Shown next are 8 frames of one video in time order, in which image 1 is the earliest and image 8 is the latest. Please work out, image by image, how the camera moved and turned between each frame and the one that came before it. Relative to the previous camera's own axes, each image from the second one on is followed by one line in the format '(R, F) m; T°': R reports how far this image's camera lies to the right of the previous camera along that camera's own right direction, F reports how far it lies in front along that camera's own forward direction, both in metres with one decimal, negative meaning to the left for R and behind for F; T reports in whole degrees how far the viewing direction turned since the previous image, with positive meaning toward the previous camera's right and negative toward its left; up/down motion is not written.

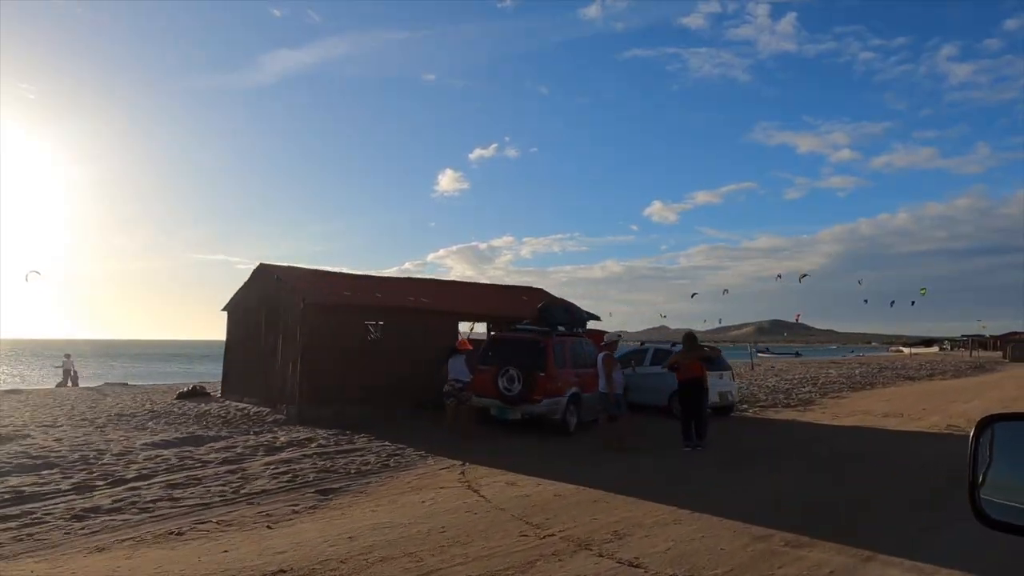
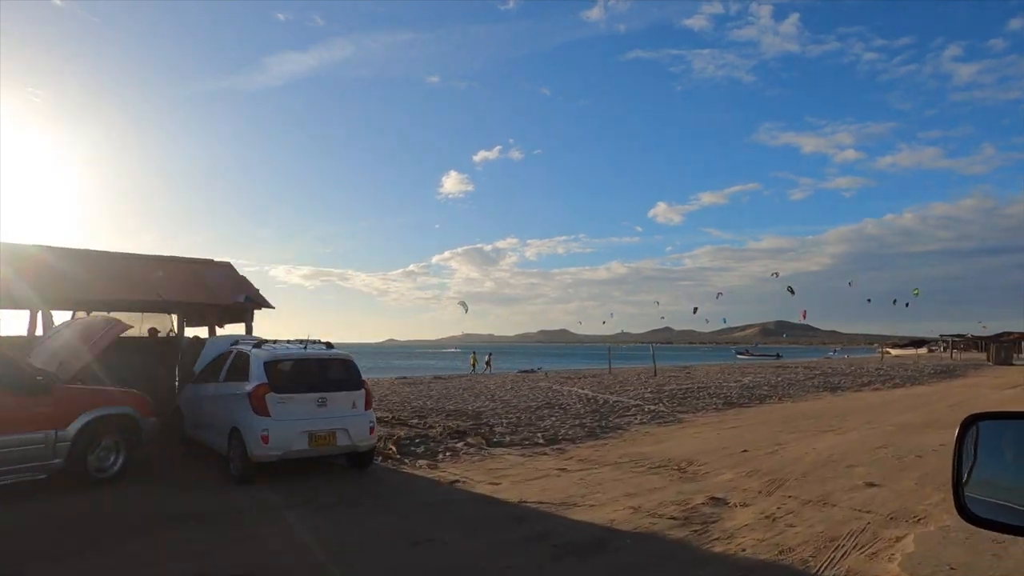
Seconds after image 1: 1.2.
(+6.9, +7.6) m; 0°
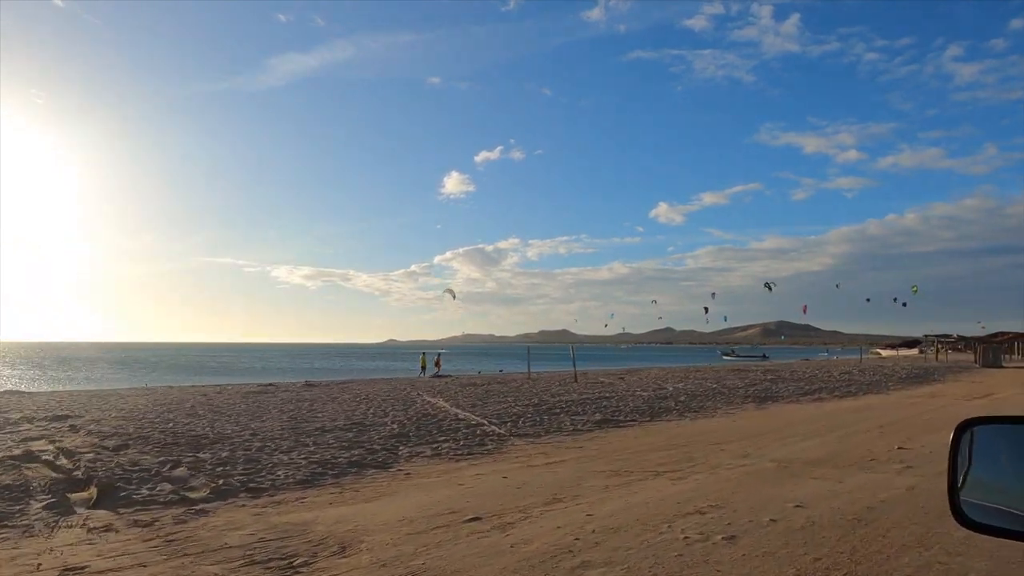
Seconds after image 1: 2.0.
(+3.9, +4.4) m; 0°
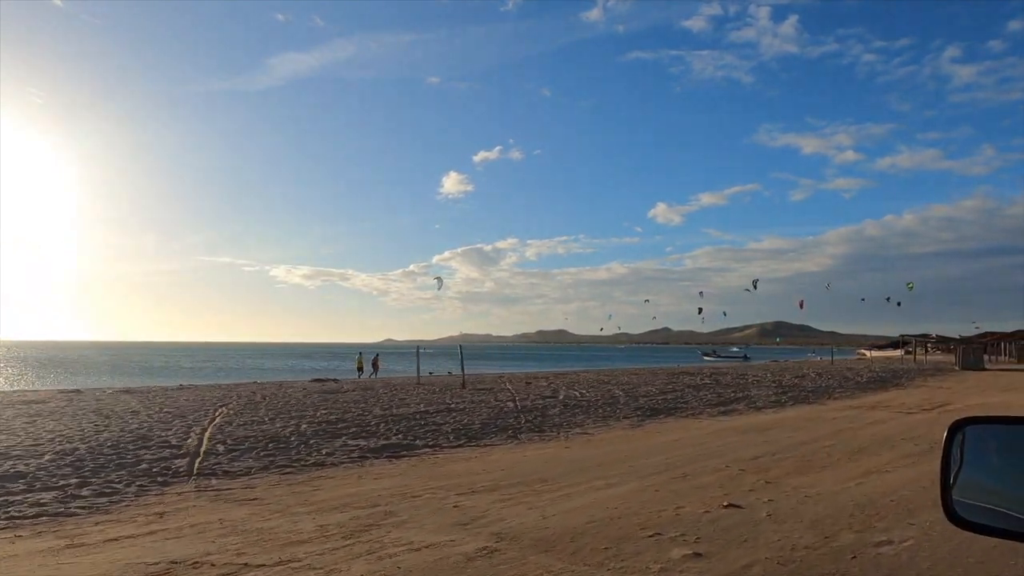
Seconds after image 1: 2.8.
(+3.9, +4.4) m; 0°
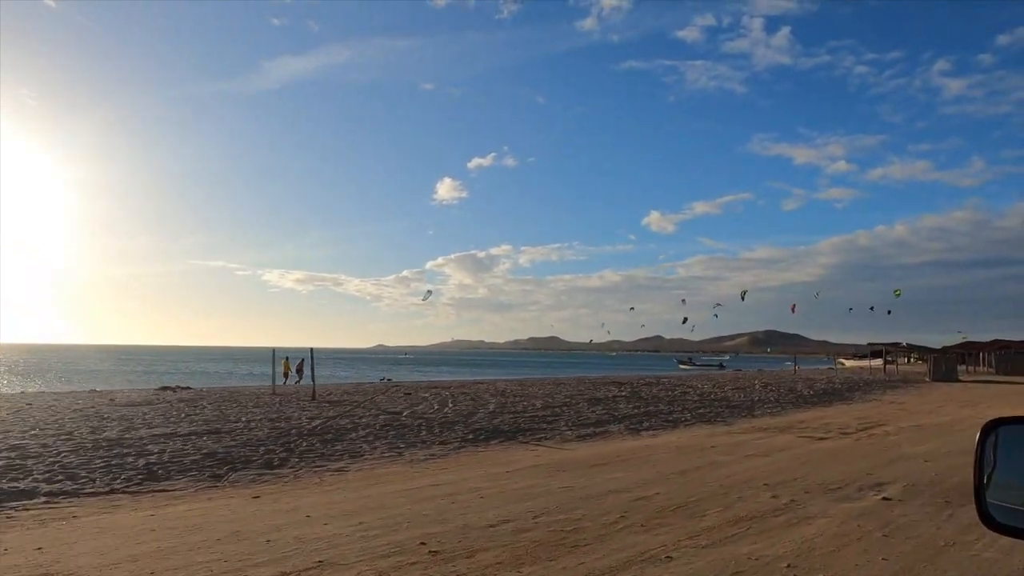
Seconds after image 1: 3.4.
(+3.5, +3.9) m; +1°
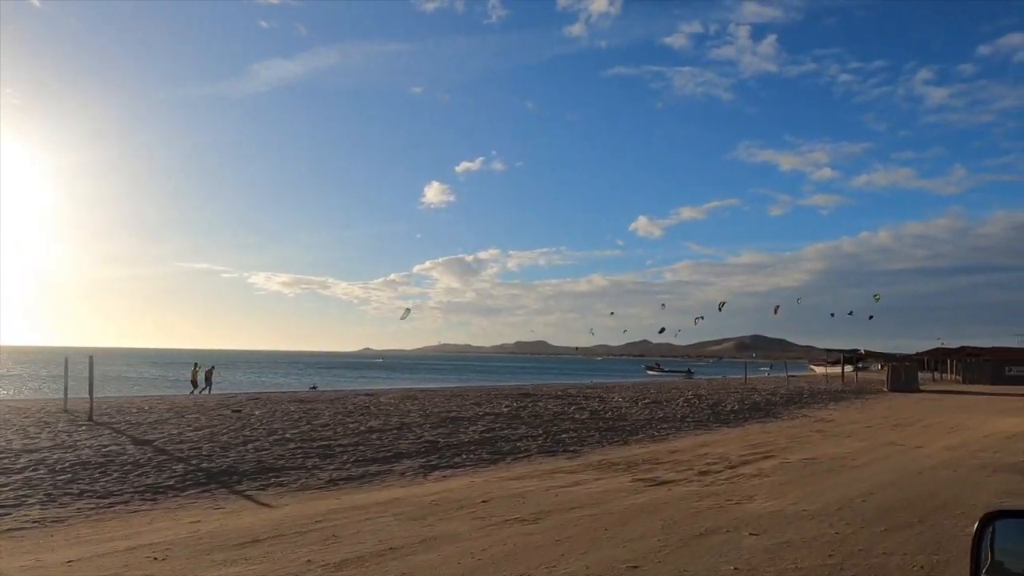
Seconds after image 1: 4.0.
(+3.5, +3.6) m; +1°
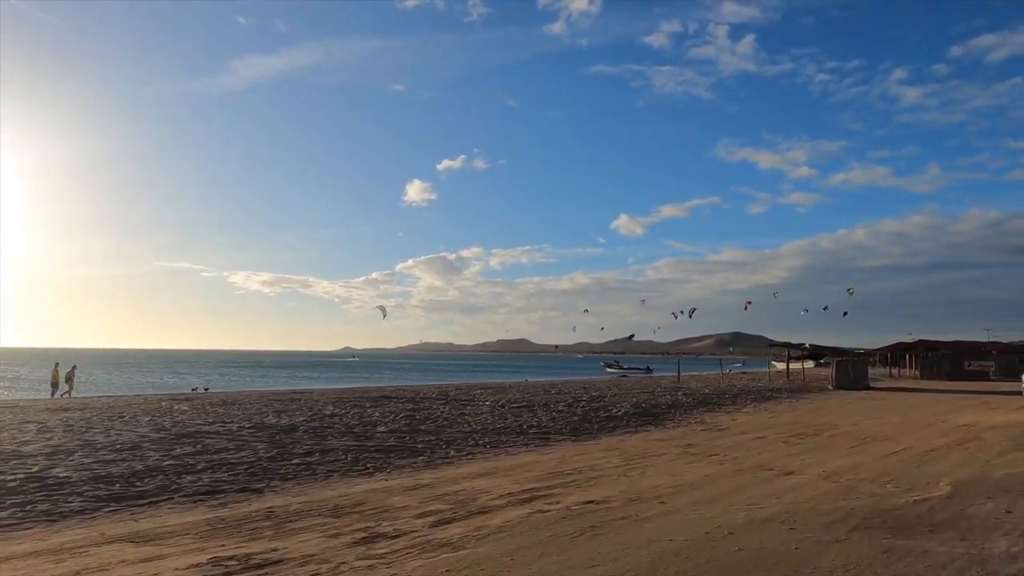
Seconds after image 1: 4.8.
(+4.1, +4.7) m; +1°
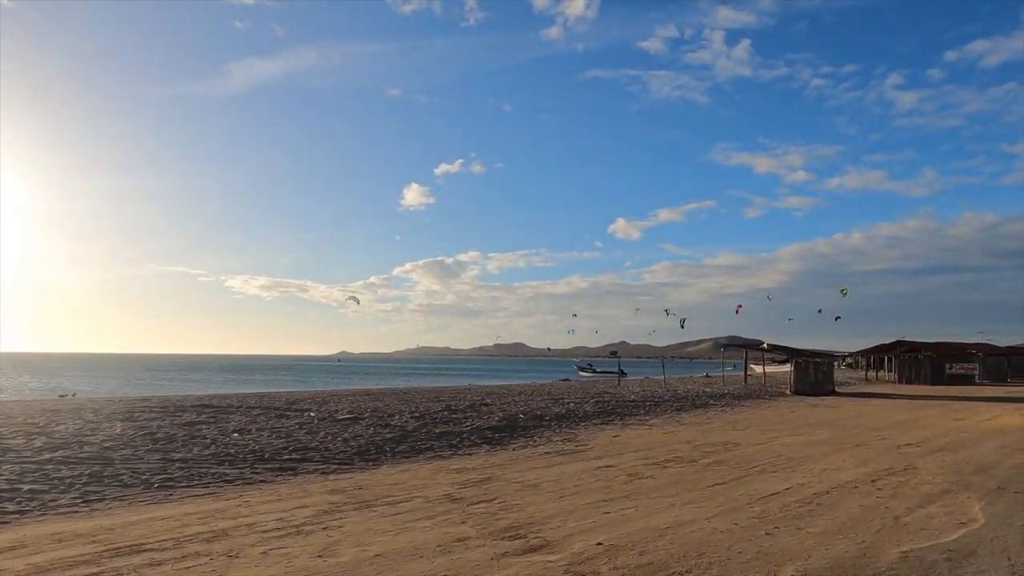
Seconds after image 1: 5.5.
(+3.8, +4.8) m; 0°
